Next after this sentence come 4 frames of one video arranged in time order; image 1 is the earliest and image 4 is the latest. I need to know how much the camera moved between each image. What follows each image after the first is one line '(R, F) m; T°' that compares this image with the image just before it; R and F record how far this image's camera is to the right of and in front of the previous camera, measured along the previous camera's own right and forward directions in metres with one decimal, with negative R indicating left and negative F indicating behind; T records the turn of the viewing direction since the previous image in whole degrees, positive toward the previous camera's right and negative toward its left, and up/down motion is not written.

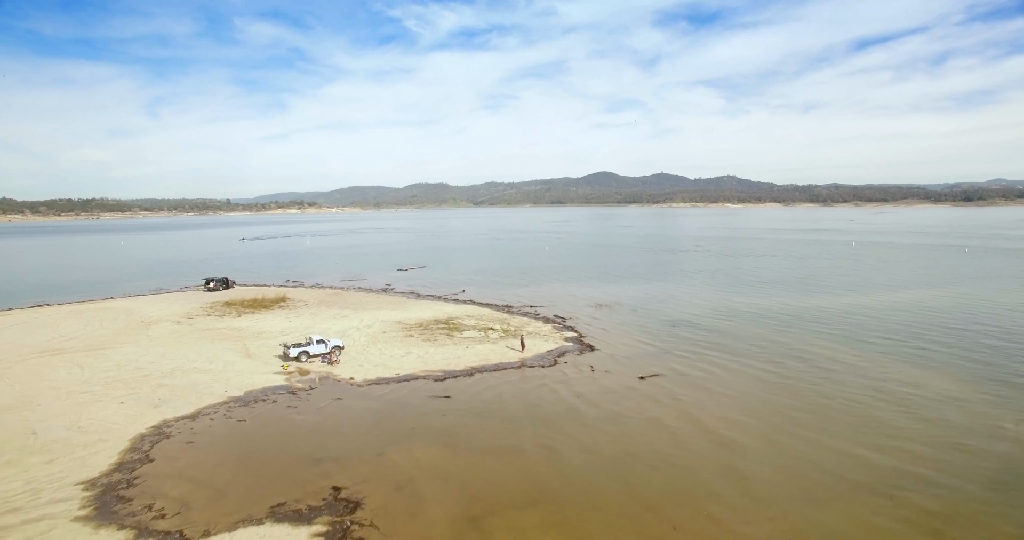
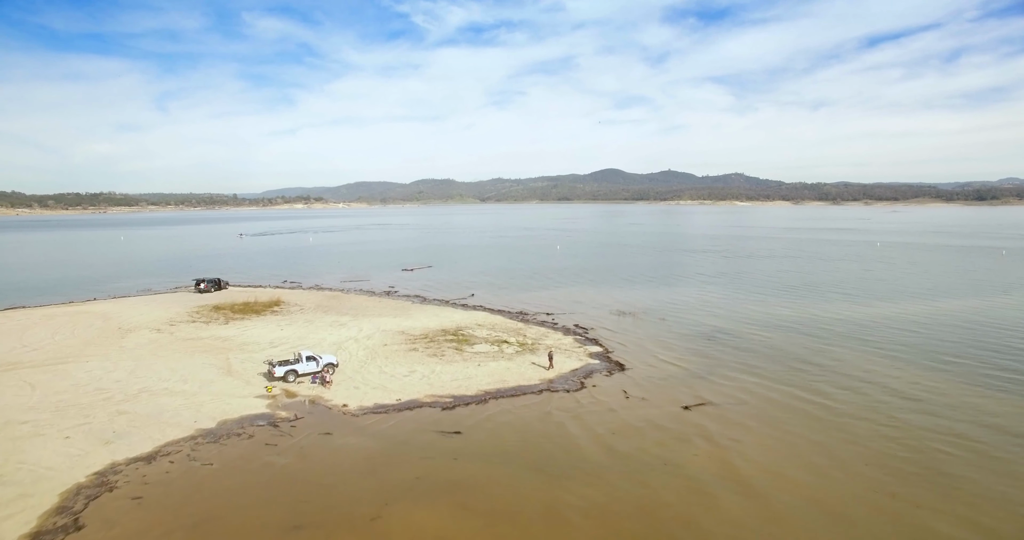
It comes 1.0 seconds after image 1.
(-0.5, +3.2) m; -1°
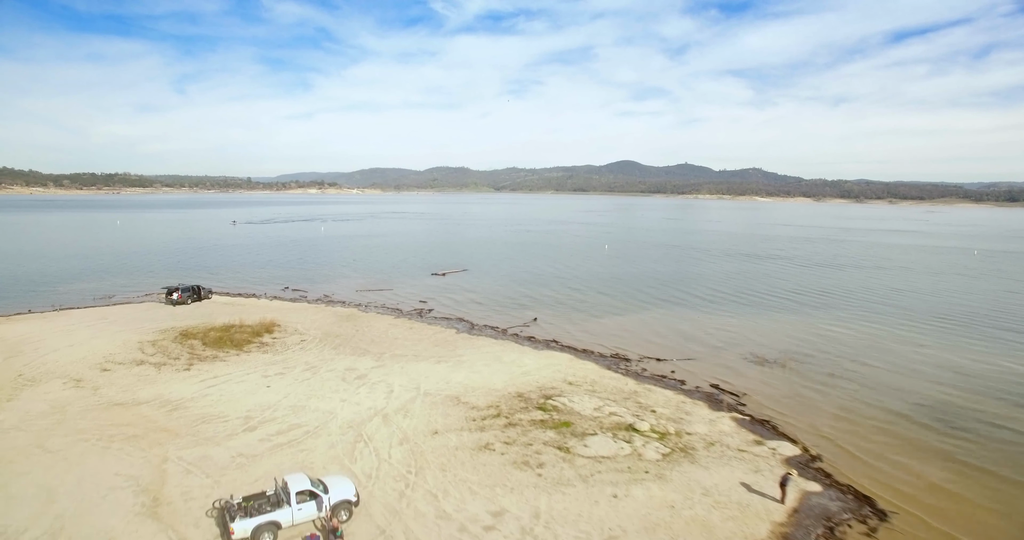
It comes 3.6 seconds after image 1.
(-3.2, +10.3) m; -1°
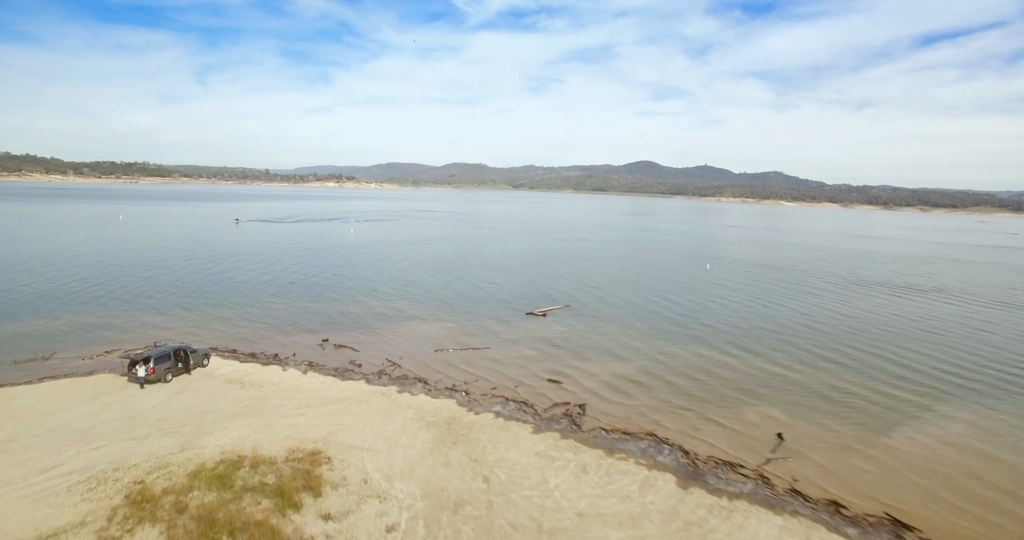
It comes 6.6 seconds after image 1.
(-5.9, +13.0) m; -1°
